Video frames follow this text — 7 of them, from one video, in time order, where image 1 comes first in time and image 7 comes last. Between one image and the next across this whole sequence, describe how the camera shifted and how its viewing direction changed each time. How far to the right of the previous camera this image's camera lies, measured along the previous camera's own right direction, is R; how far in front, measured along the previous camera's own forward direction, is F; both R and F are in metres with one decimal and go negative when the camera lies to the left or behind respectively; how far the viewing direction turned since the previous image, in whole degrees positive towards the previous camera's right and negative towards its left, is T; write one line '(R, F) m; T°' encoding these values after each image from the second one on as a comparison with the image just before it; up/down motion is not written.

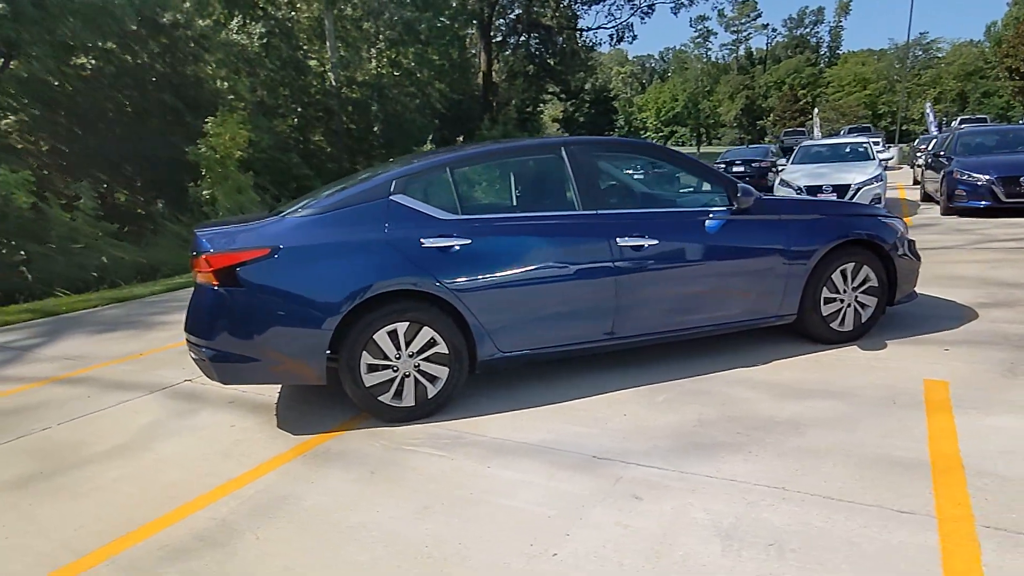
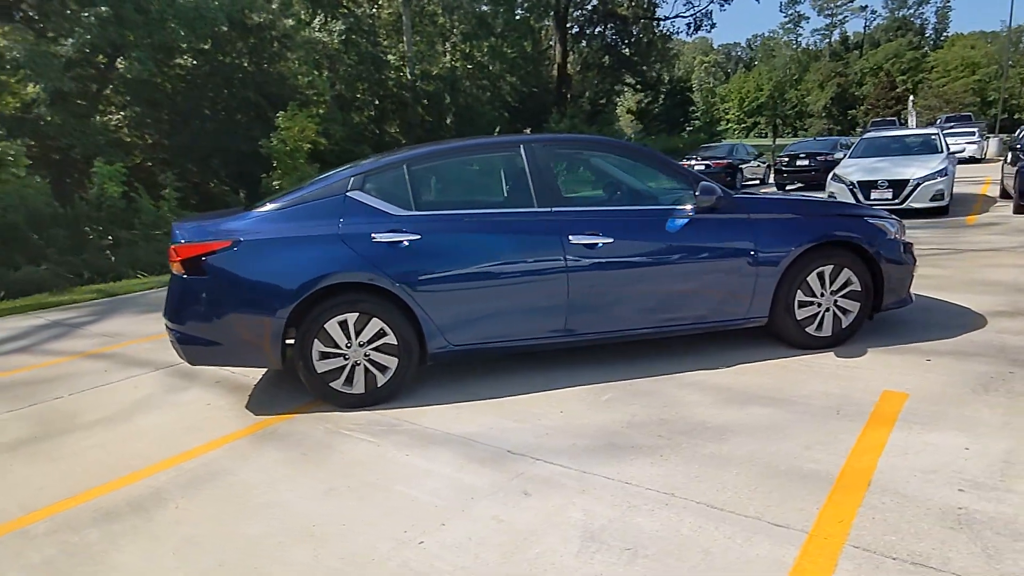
(+1.0, 0.0) m; -8°
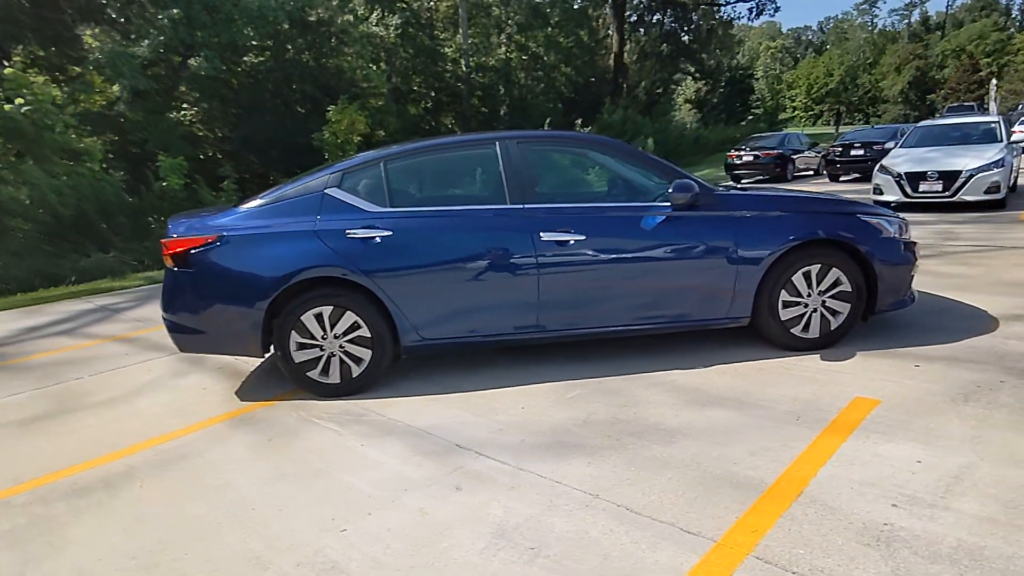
(+0.7, 0.0) m; -6°
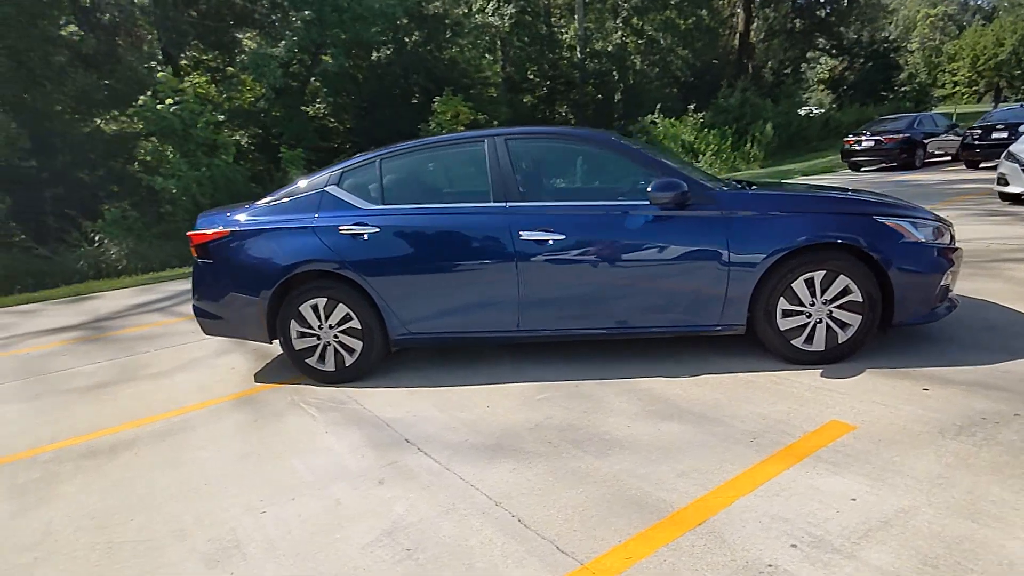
(+1.1, +0.1) m; -12°
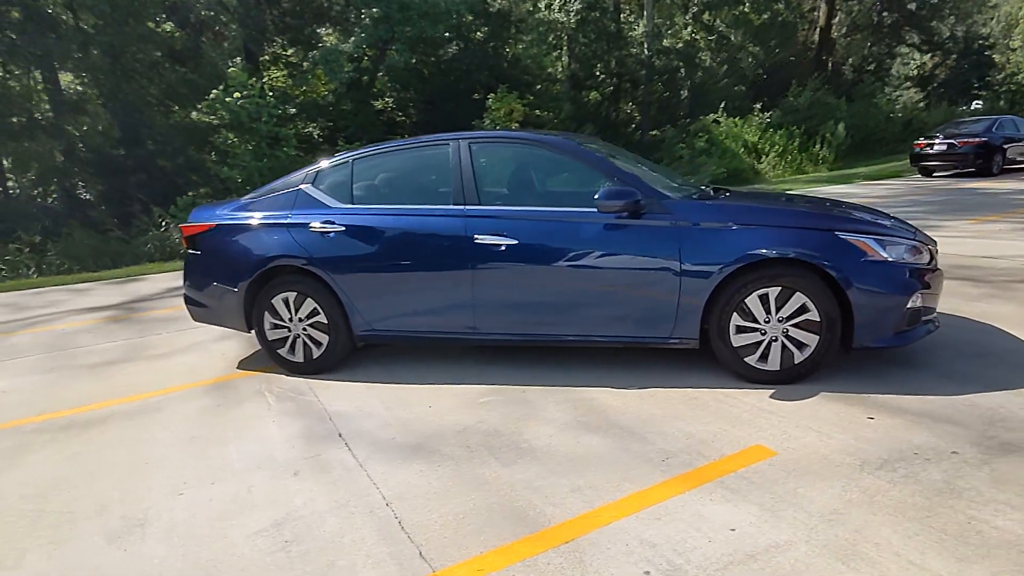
(+0.9, 0.0) m; -7°
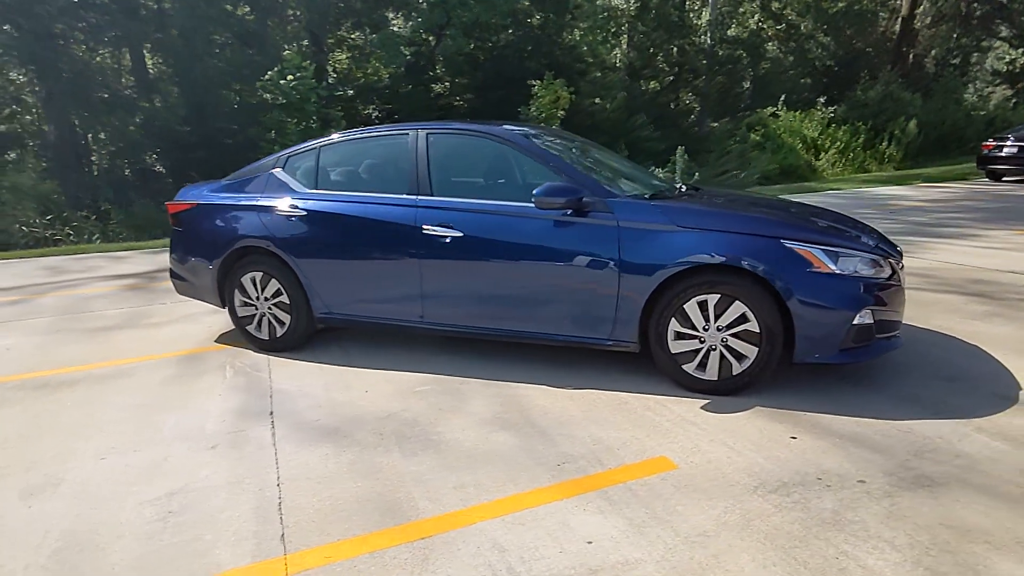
(+0.9, +0.1) m; -6°
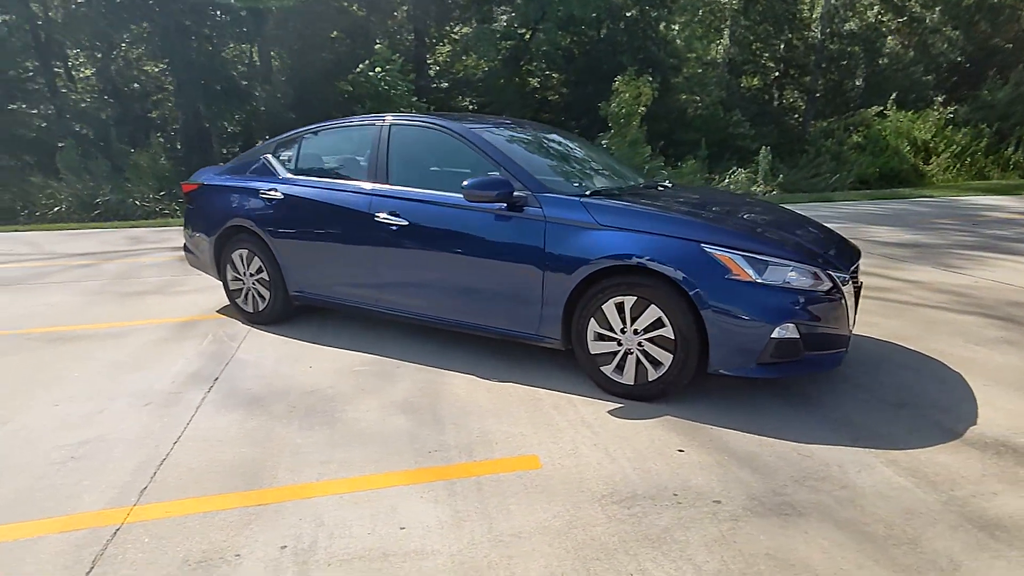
(+1.2, +0.1) m; -9°
